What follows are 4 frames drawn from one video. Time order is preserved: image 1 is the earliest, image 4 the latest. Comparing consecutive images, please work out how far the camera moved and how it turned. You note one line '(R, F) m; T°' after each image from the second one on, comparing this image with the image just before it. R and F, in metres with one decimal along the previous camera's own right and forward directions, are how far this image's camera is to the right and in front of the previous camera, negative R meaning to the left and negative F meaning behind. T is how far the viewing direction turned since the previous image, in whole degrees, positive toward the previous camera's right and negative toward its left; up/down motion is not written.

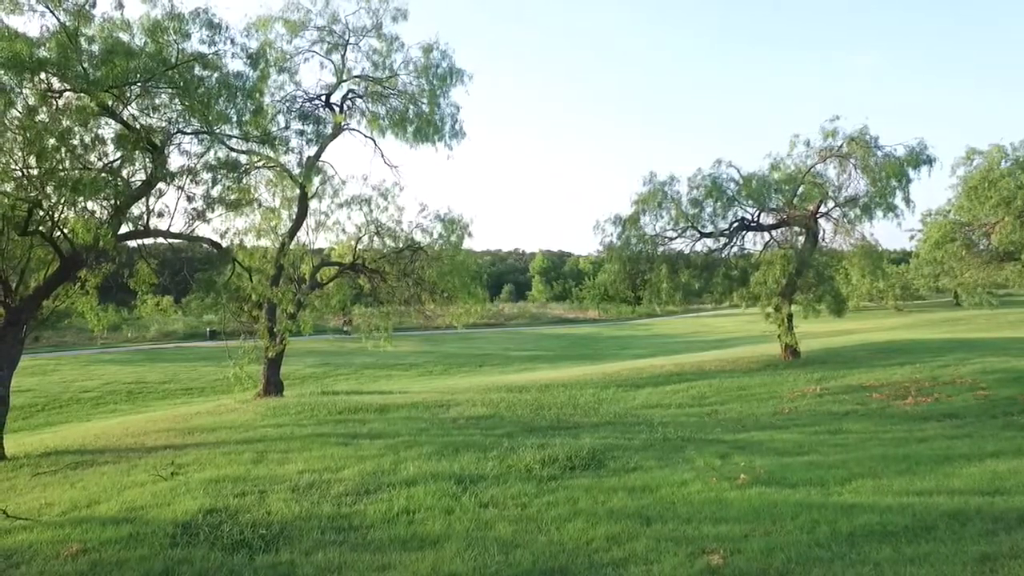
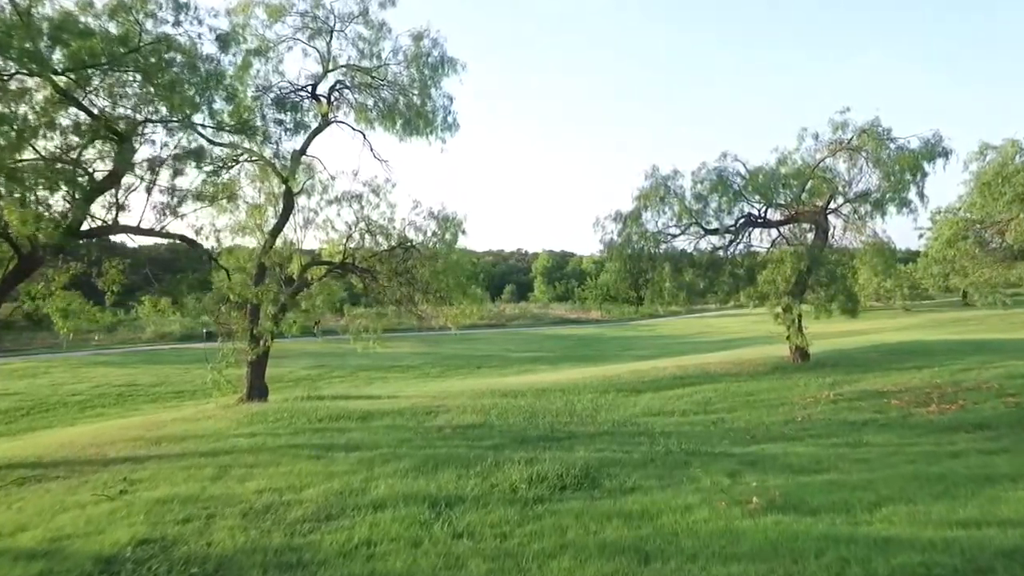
(+0.3, +0.9) m; 0°
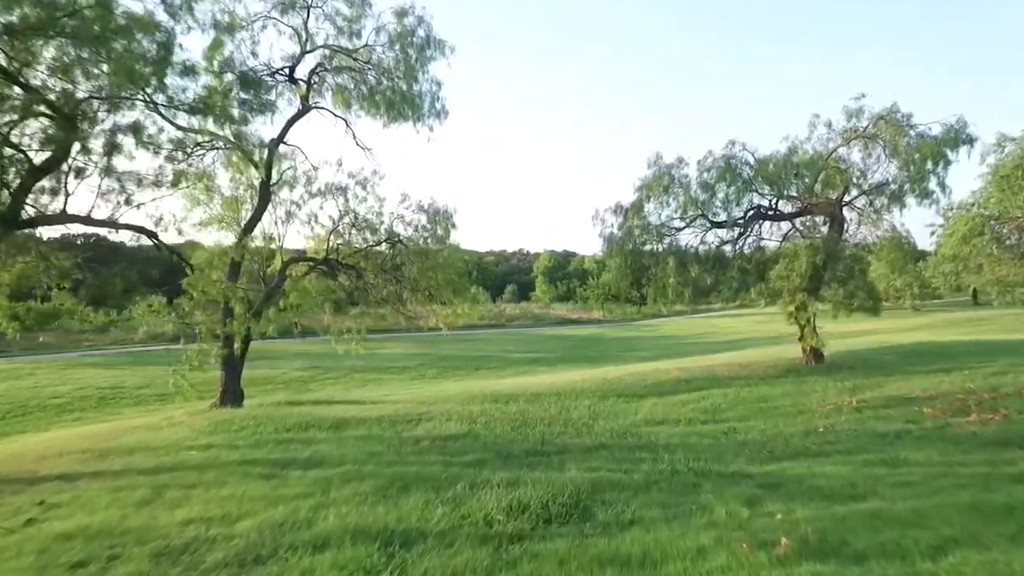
(+0.3, +1.3) m; 0°
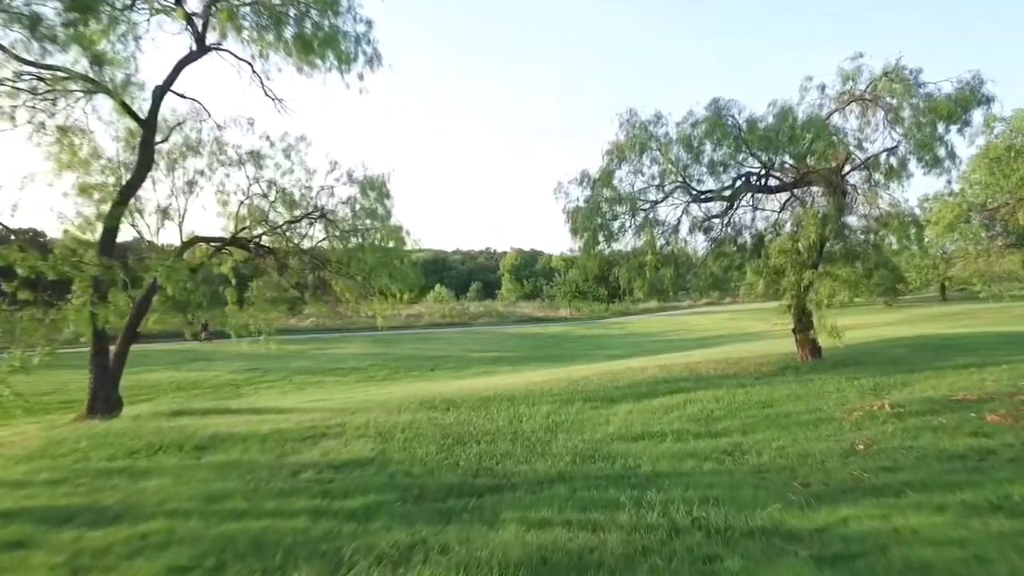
(+0.6, +3.2) m; +3°
